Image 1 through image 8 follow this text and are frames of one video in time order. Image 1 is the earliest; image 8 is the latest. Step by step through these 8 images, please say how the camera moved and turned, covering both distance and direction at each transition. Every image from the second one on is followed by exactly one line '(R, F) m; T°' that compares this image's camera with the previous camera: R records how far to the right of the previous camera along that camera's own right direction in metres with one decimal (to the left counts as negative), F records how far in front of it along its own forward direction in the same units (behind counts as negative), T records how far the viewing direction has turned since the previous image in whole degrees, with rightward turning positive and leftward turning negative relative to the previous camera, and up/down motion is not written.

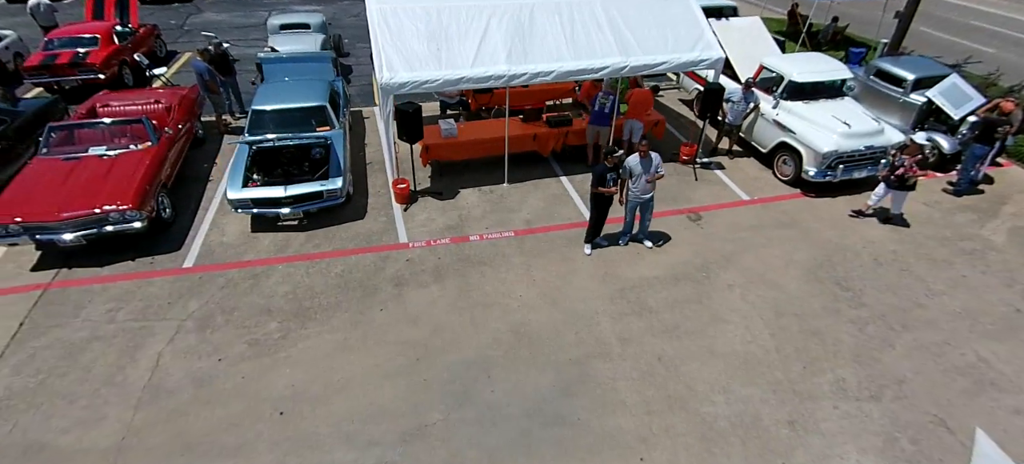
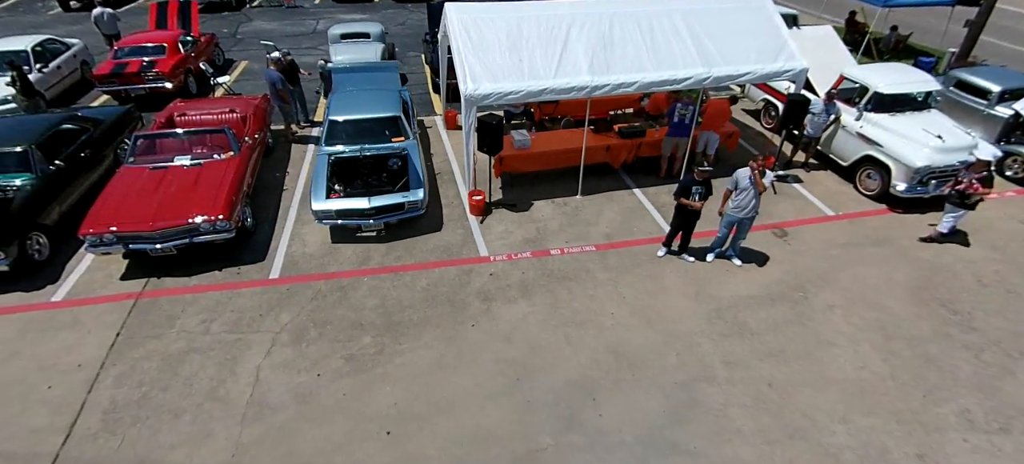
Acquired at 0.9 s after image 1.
(-1.1, +0.2) m; -2°
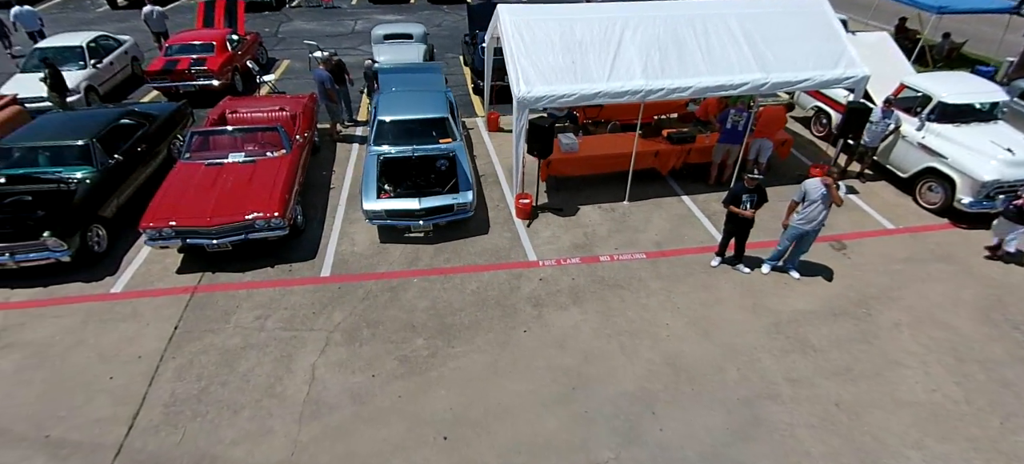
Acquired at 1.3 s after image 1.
(-0.5, +0.1) m; -2°
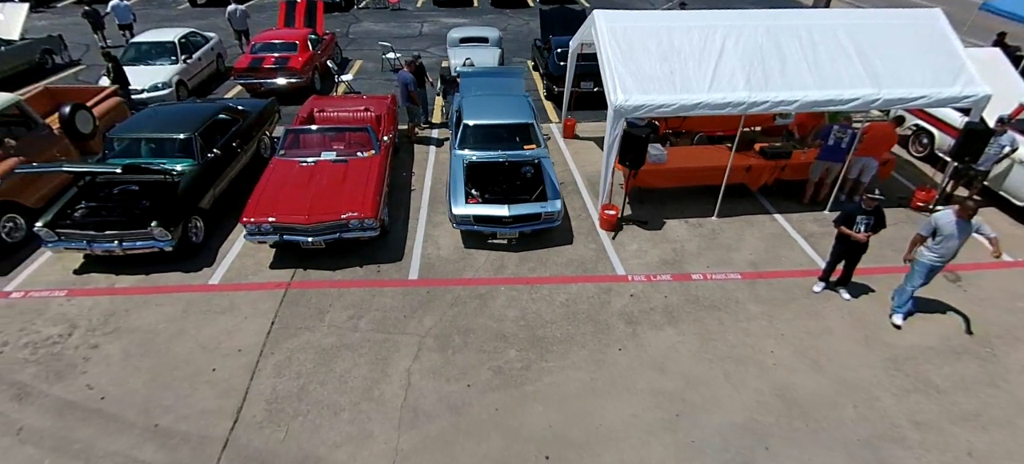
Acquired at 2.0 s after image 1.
(-0.9, +0.1) m; -4°
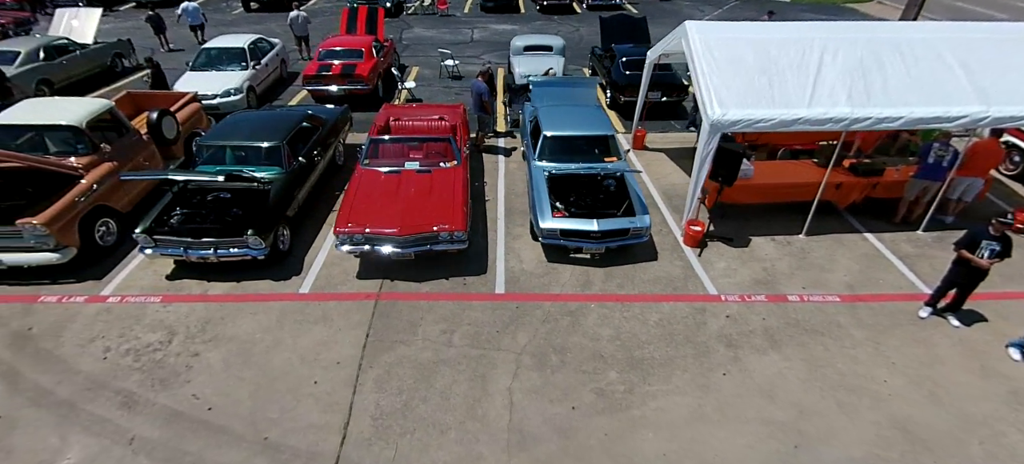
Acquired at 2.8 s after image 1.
(-1.0, +0.1) m; -2°
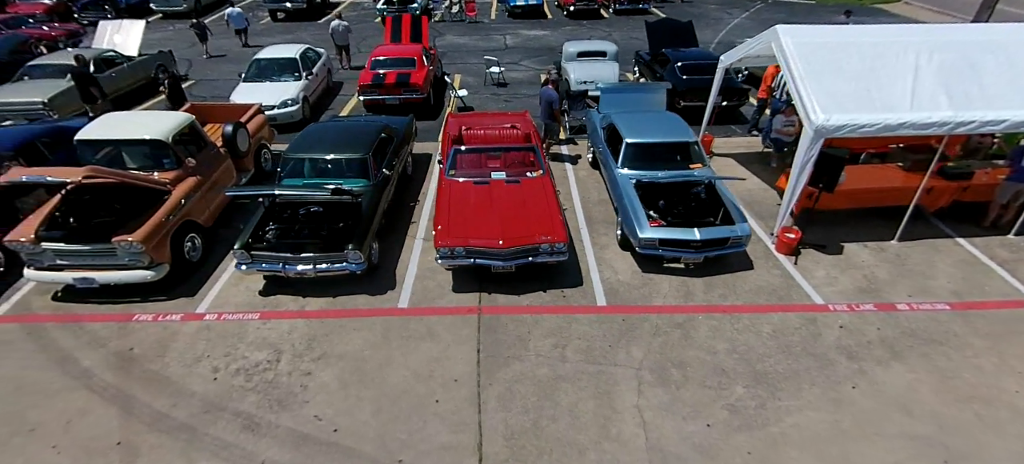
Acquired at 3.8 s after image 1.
(-1.4, +0.1) m; 0°
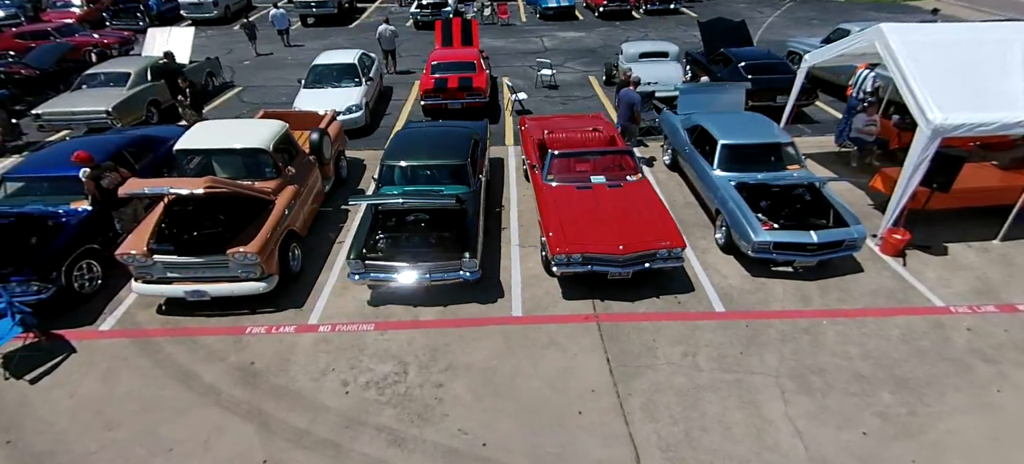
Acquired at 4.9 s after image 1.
(-1.6, +0.1) m; 0°
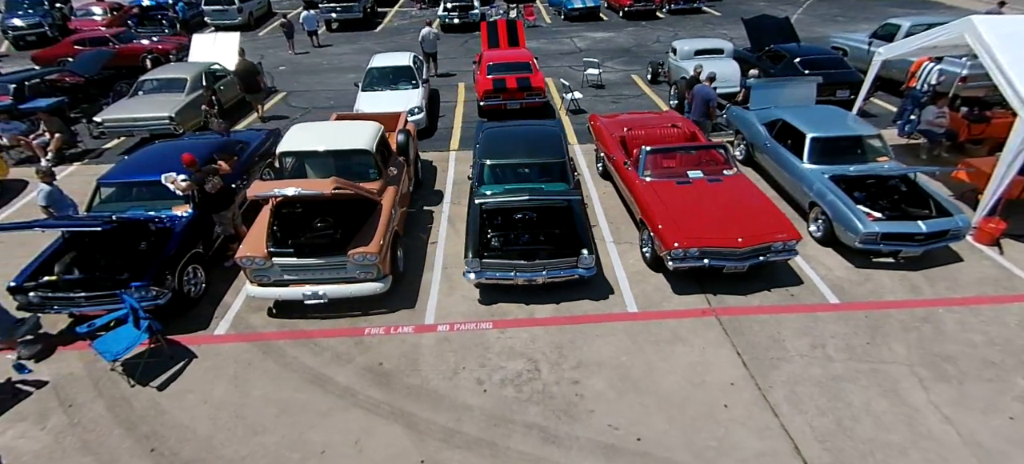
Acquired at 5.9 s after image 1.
(-1.6, 0.0) m; +1°
